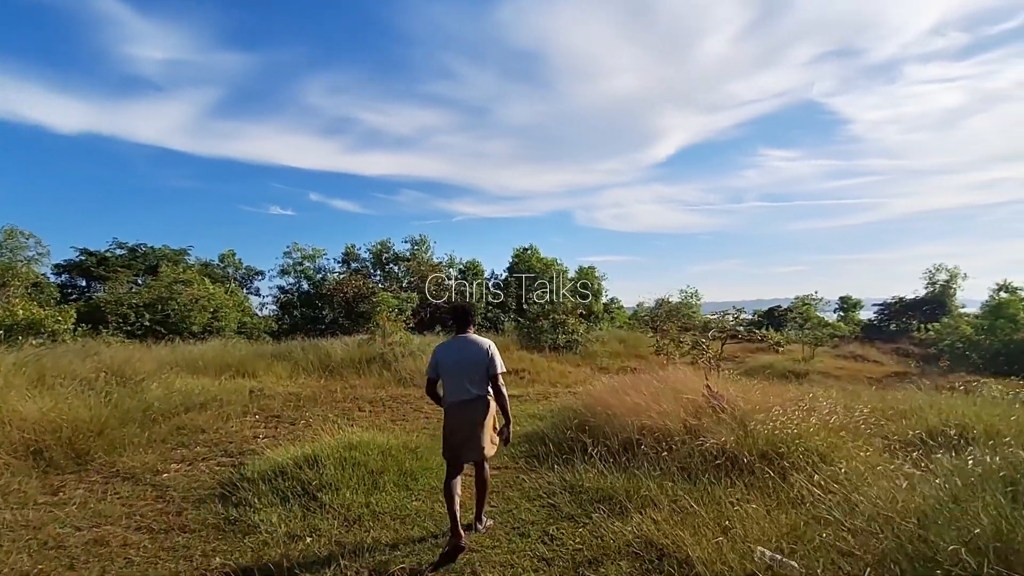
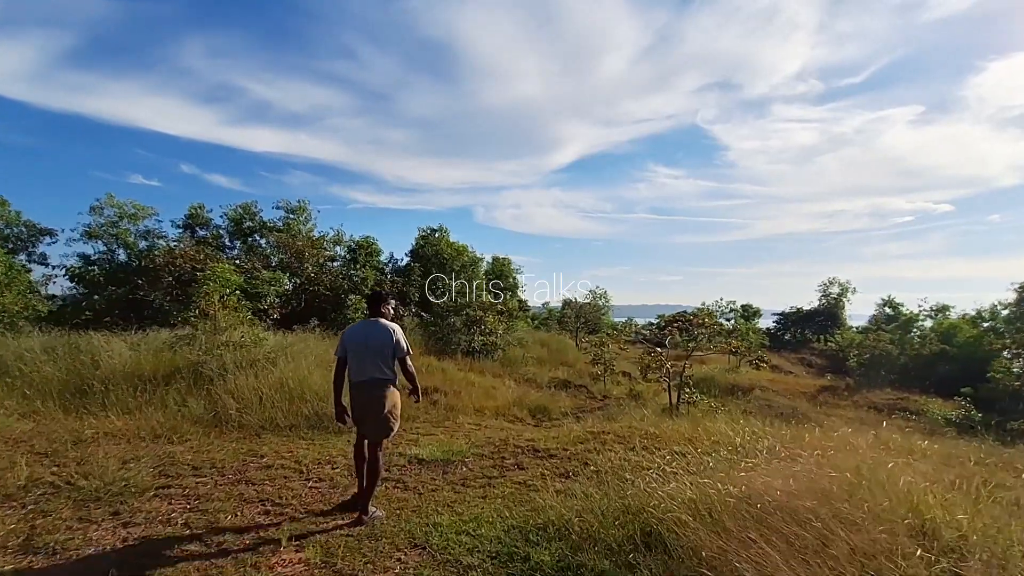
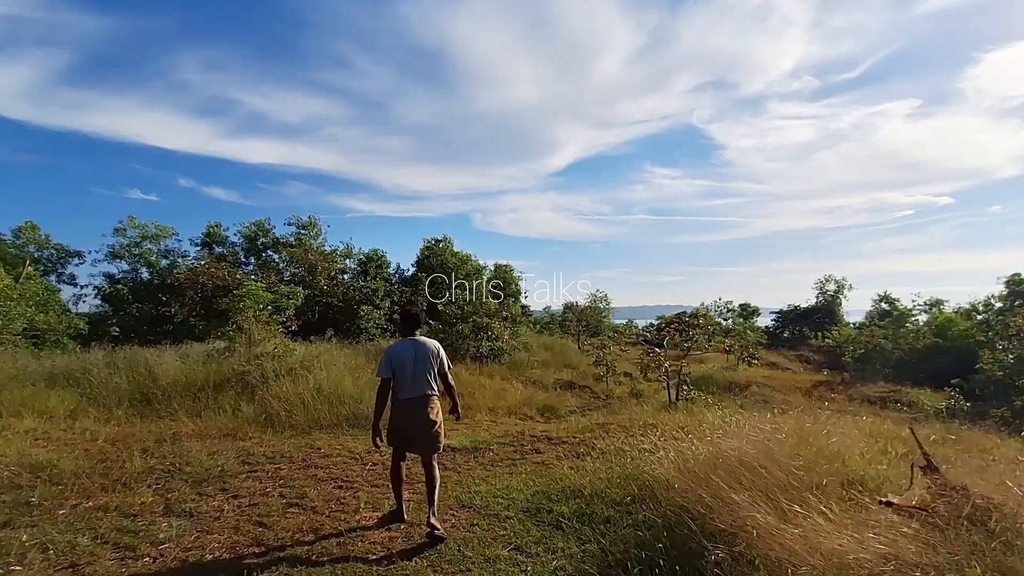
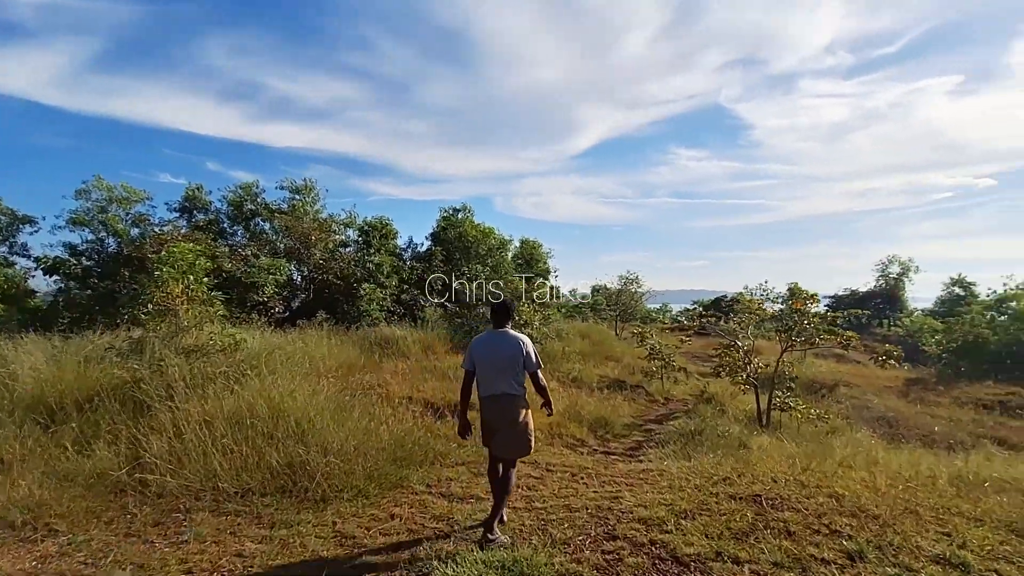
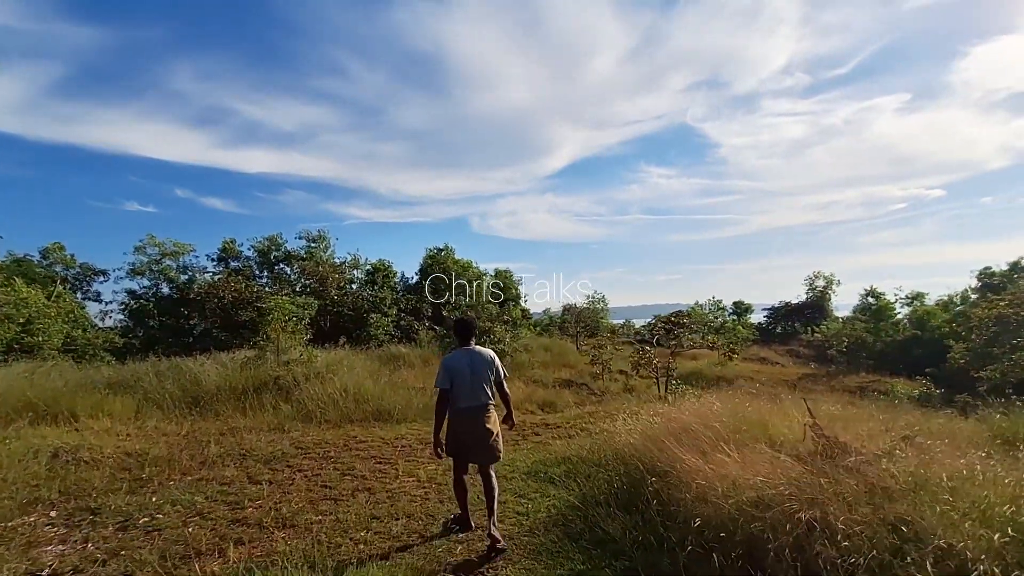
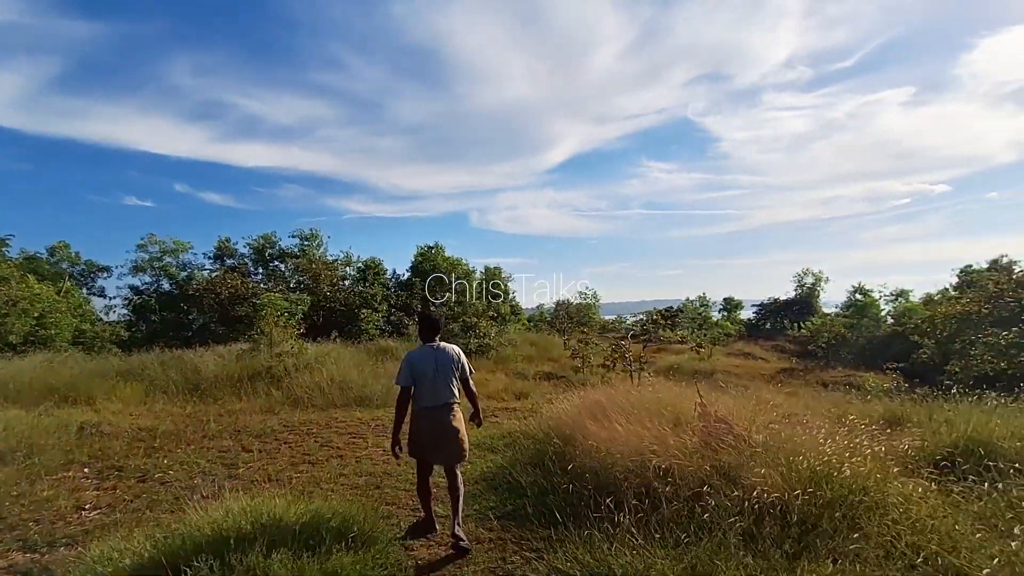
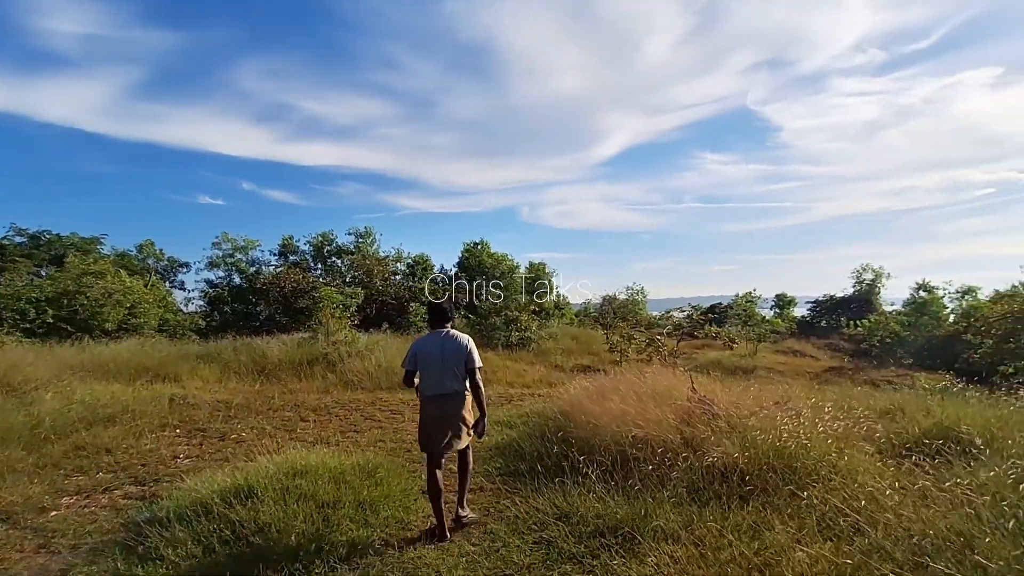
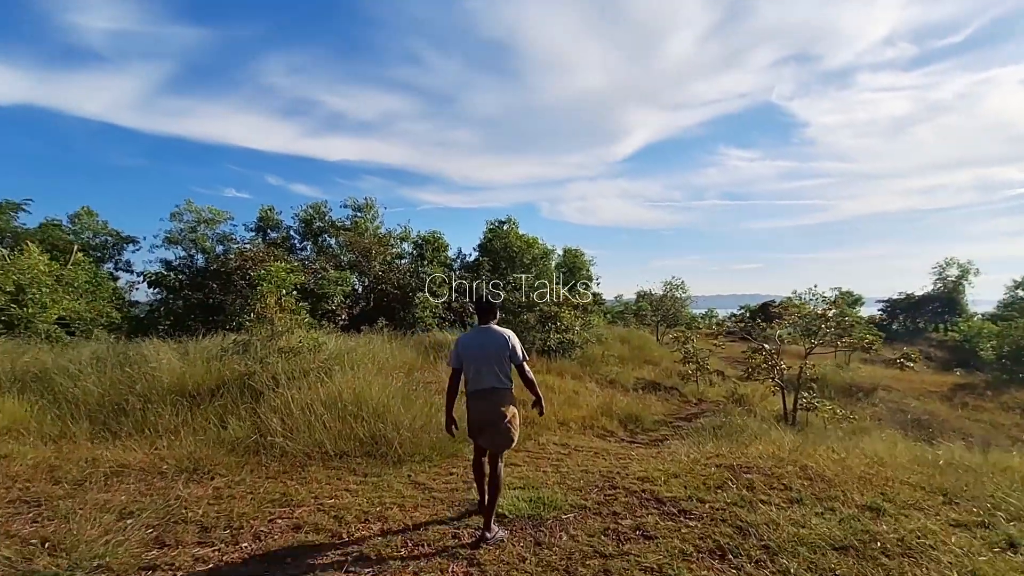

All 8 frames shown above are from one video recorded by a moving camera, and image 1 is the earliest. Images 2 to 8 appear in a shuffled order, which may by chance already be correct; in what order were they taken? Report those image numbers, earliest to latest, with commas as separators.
7, 6, 5, 3, 2, 8, 4
